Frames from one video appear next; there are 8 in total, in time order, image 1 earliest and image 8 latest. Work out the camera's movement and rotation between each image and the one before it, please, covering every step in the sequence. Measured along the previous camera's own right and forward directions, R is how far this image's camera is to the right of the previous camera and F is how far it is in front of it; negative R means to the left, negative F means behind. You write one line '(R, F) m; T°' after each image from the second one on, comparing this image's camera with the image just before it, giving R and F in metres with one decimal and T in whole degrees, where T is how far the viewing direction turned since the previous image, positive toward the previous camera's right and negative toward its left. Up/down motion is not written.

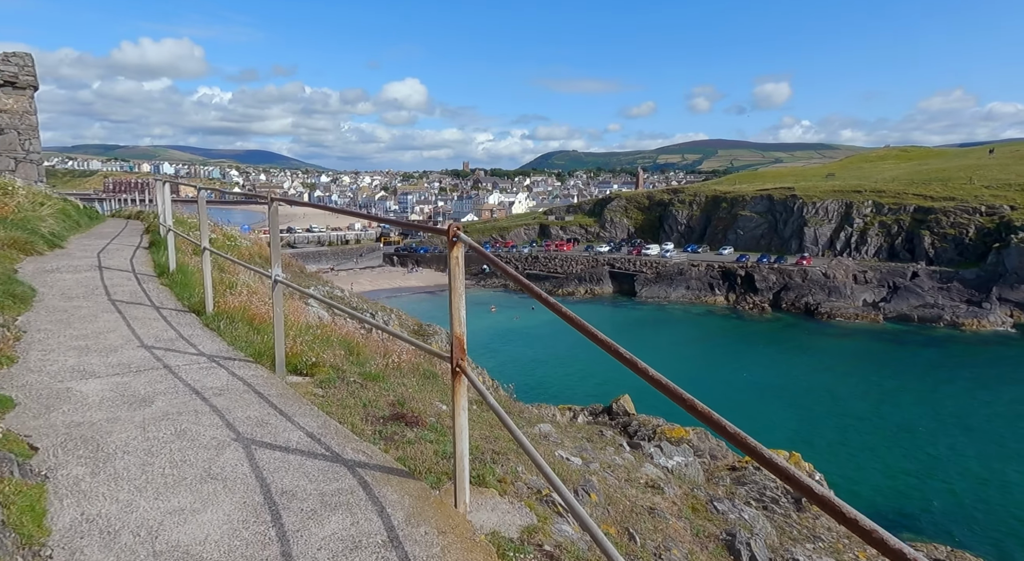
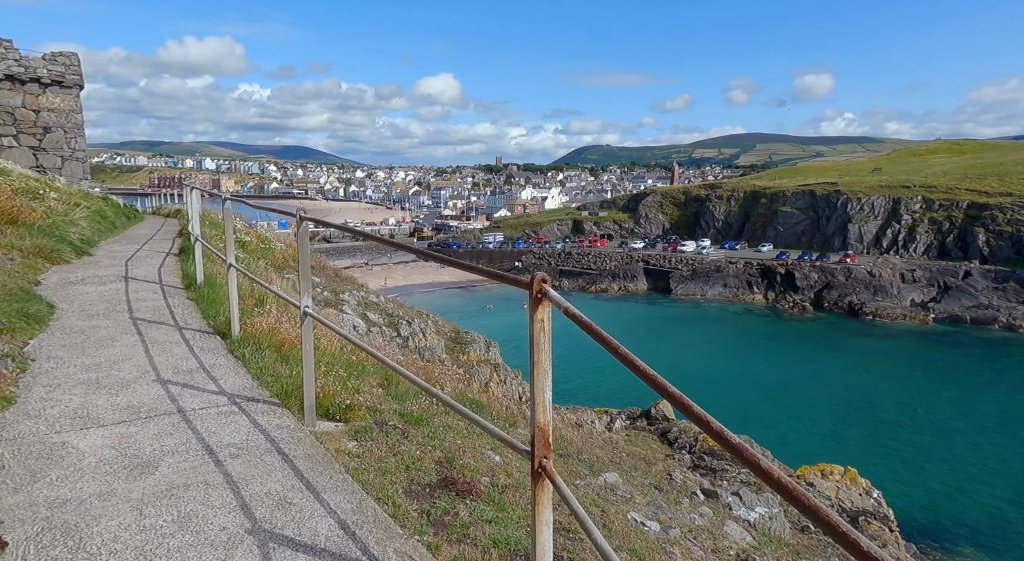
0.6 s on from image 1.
(-0.2, +0.7) m; -3°
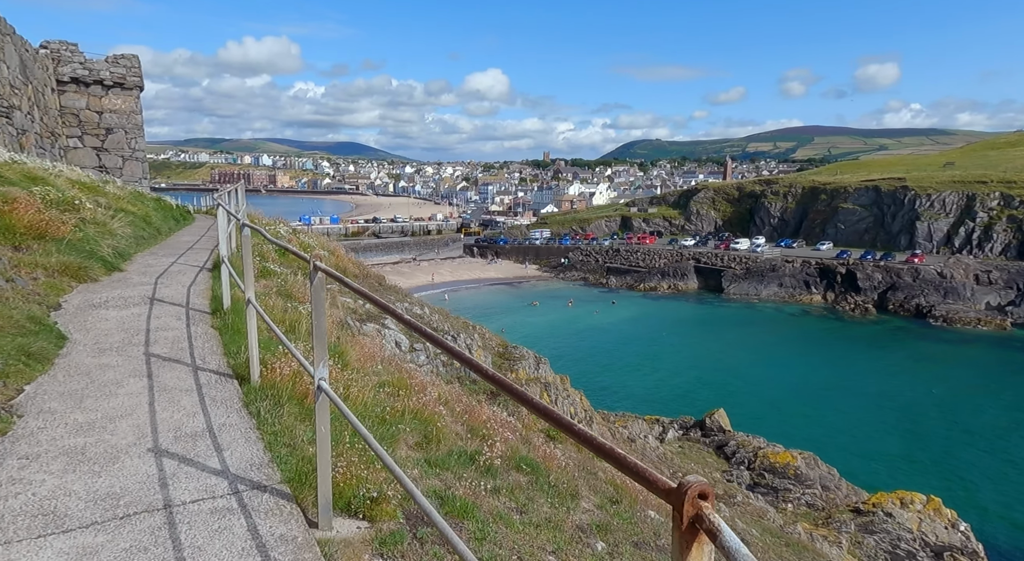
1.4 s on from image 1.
(-0.1, +0.9) m; -4°
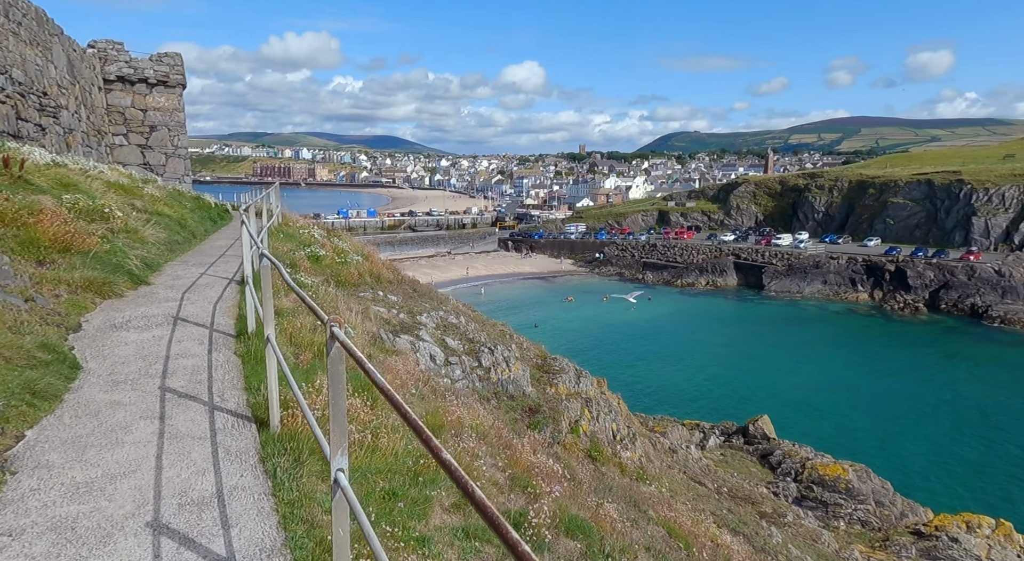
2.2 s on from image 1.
(-0.1, +0.6) m; -3°
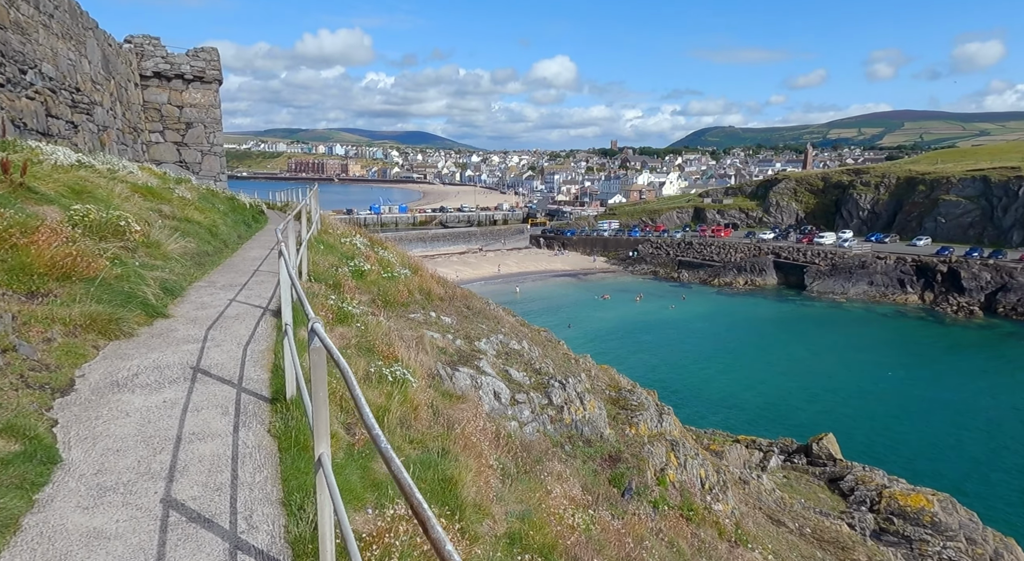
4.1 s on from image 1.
(-0.7, +1.6) m; -3°
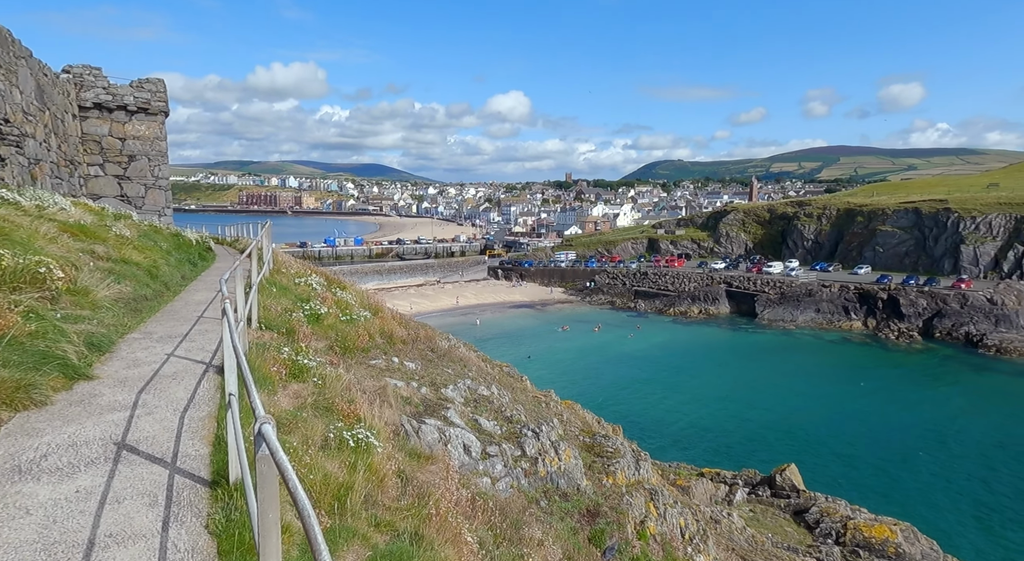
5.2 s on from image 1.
(-0.2, +0.6) m; +4°
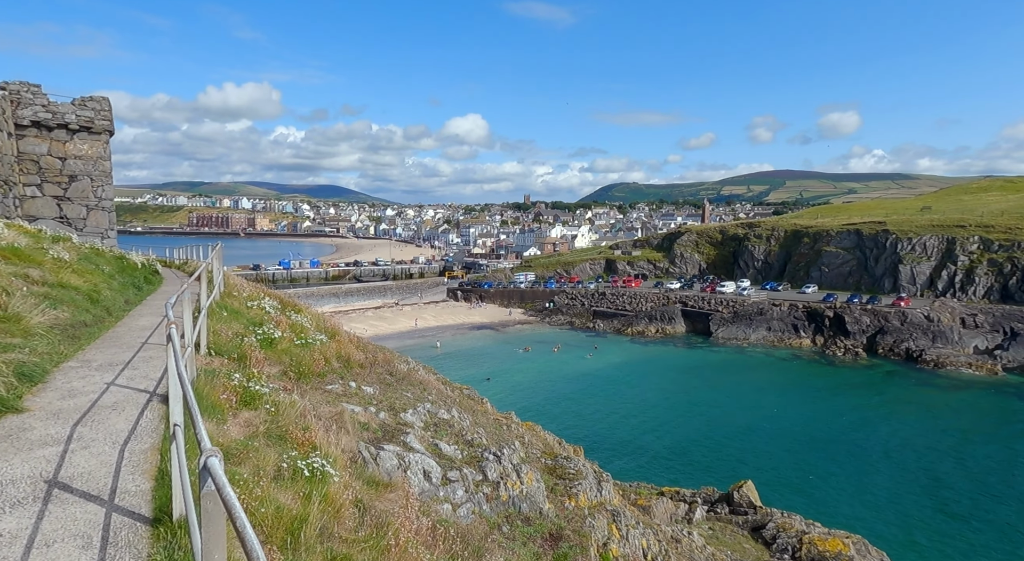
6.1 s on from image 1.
(0.0, +0.1) m; +4°
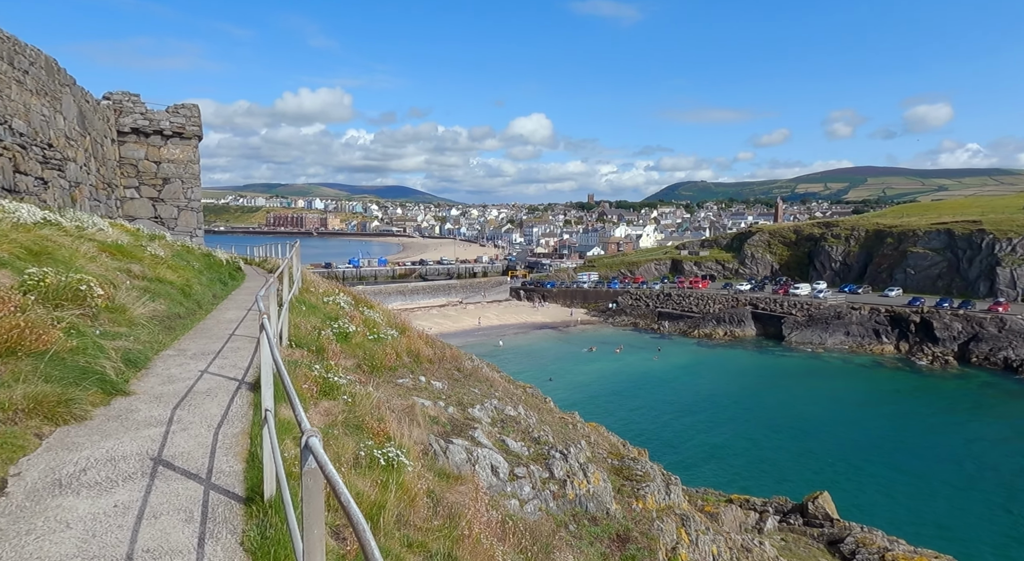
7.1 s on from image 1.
(-0.1, -0.1) m; -6°
